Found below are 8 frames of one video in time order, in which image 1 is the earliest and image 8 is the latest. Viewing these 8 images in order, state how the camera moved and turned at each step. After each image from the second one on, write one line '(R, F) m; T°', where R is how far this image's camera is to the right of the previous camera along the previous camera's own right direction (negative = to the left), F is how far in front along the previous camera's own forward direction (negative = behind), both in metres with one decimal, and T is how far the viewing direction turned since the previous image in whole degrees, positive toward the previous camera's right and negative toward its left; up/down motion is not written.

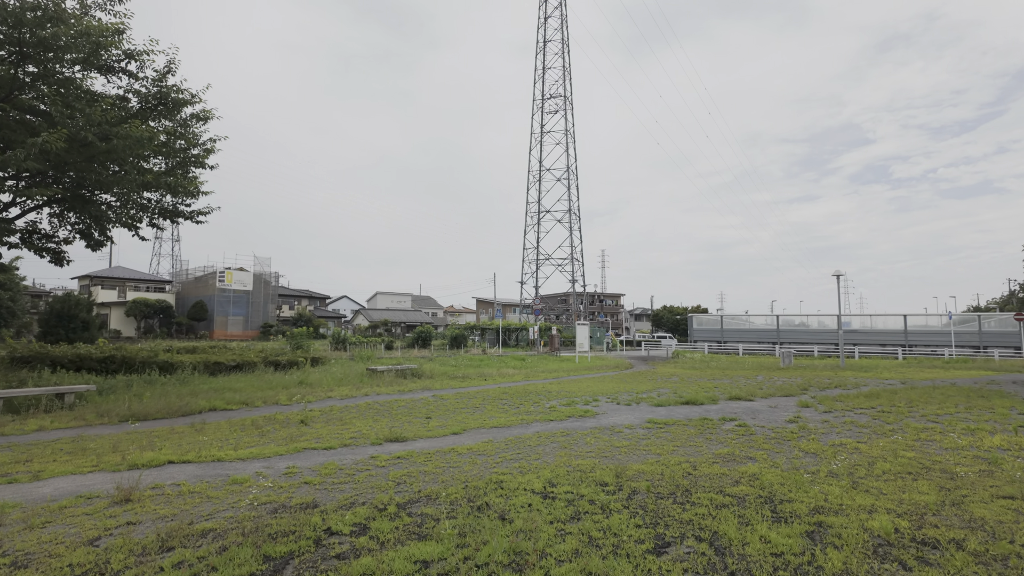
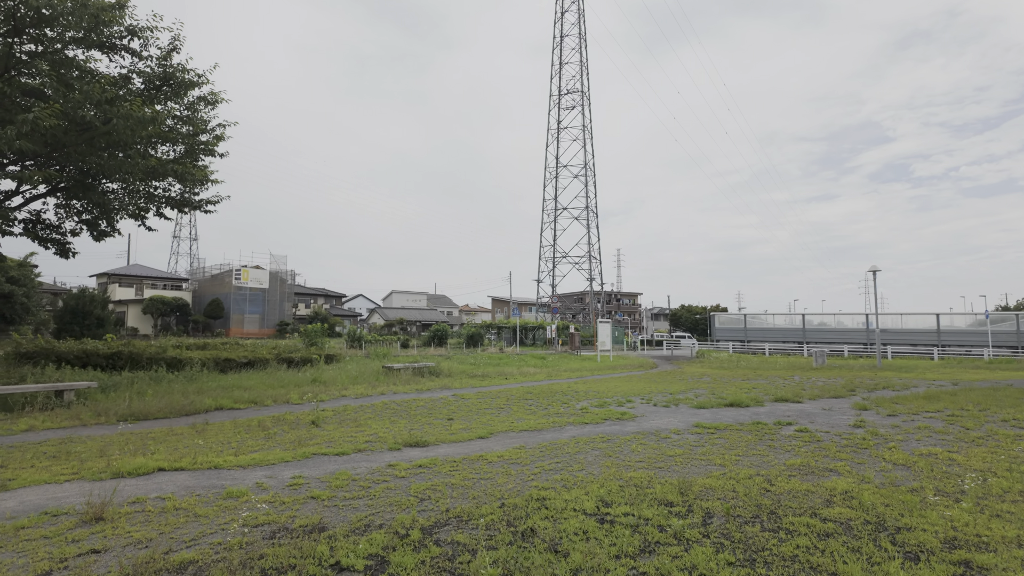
(-0.2, +0.7) m; -1°
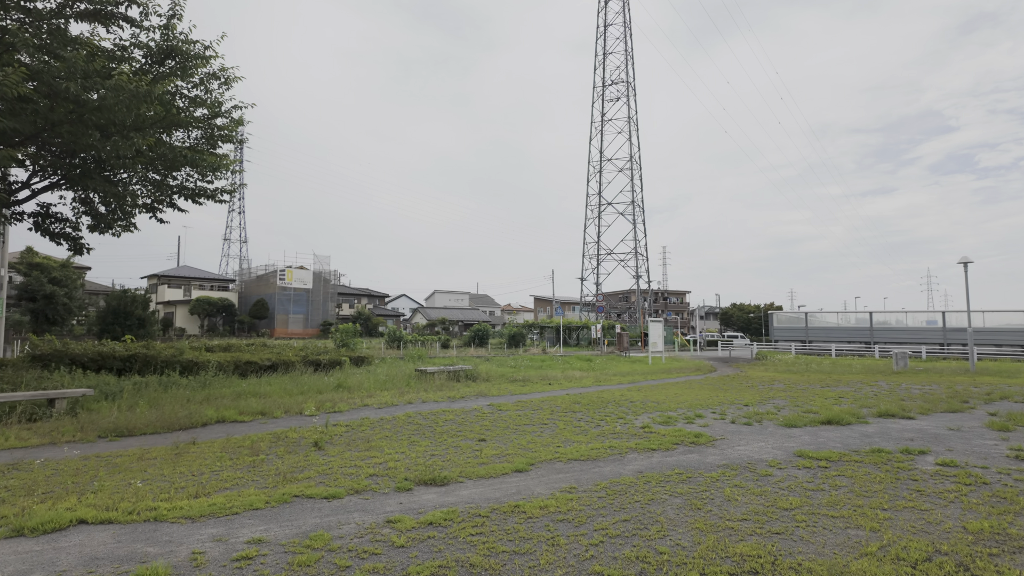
(0.0, +1.4) m; -4°
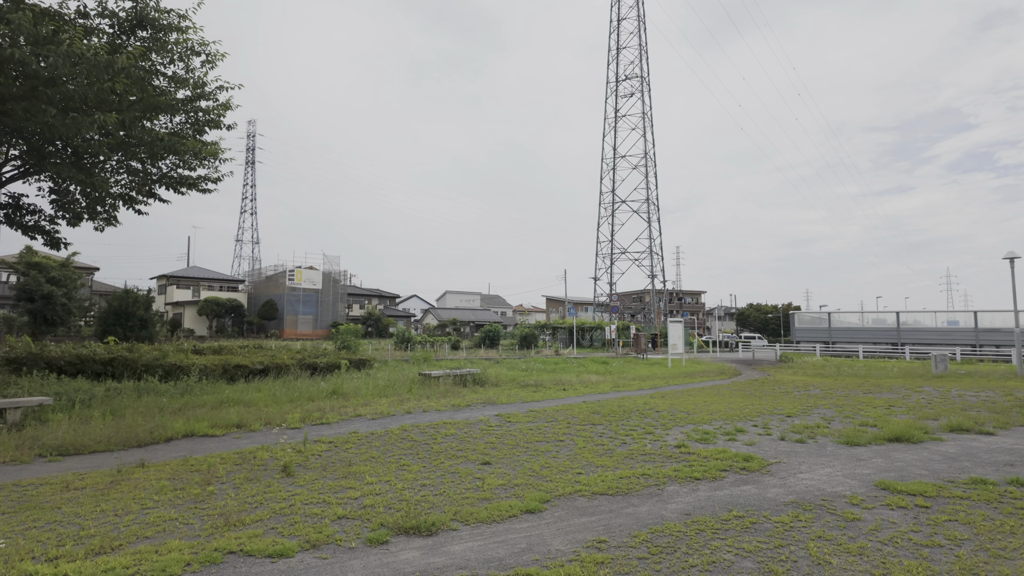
(0.0, +1.0) m; -1°
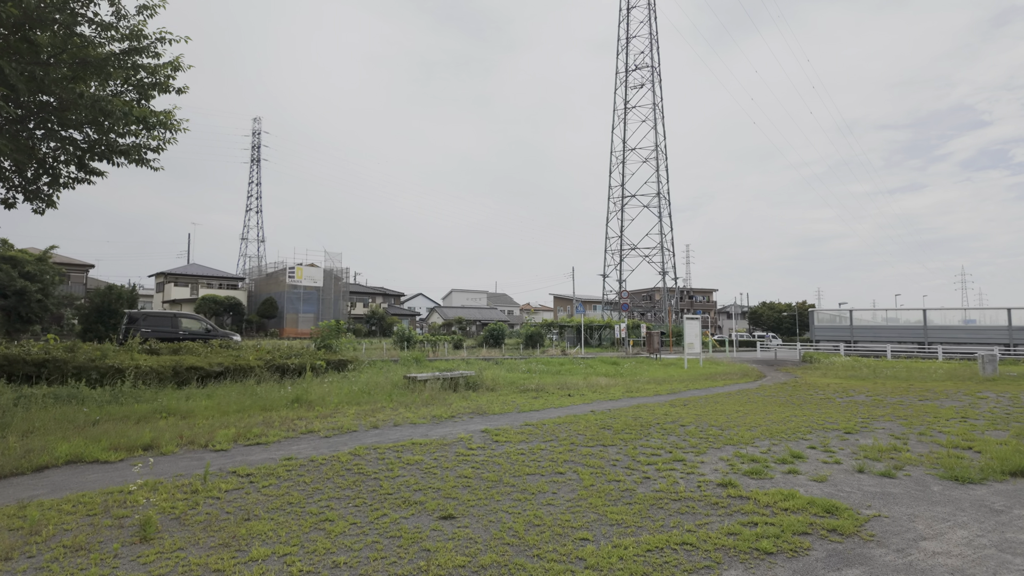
(+0.2, +1.6) m; -1°
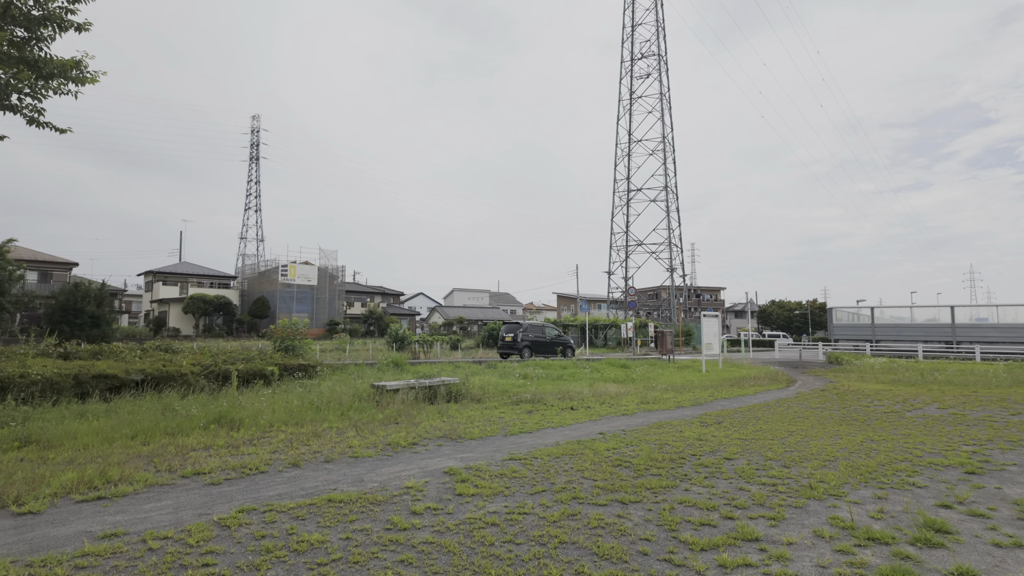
(+0.2, +2.0) m; 0°
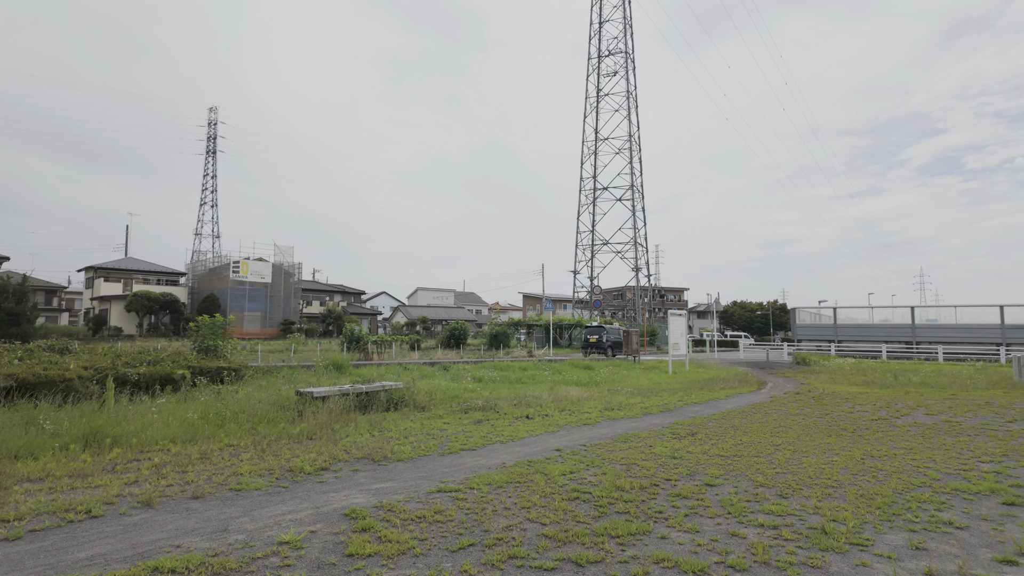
(+0.2, +1.1) m; +3°
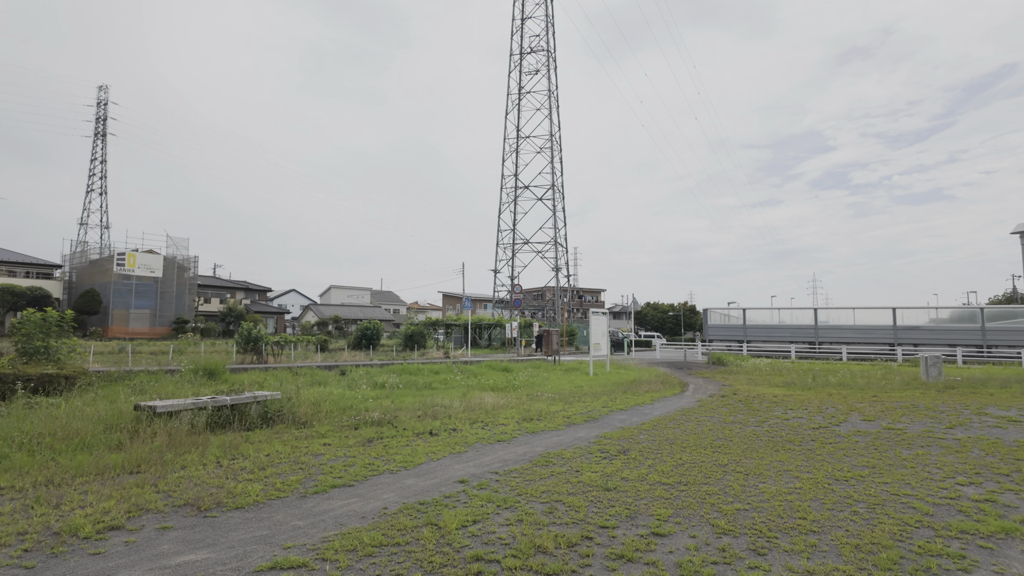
(+0.2, +1.2) m; +8°
